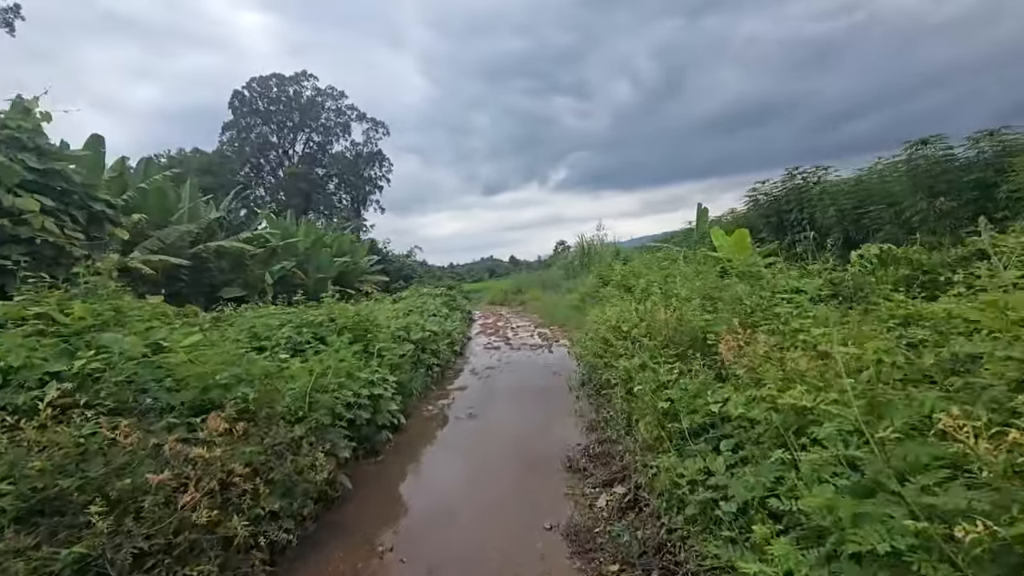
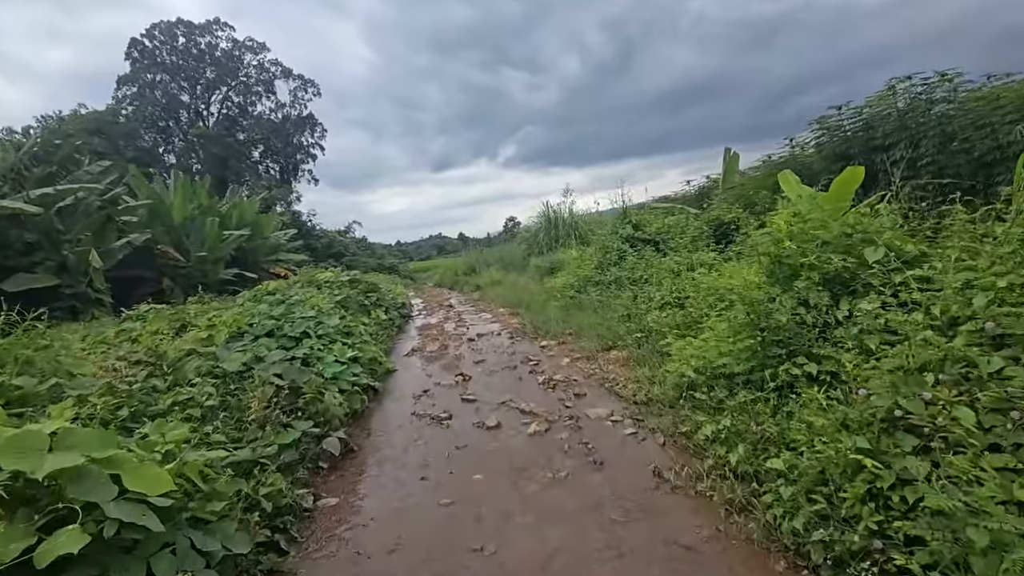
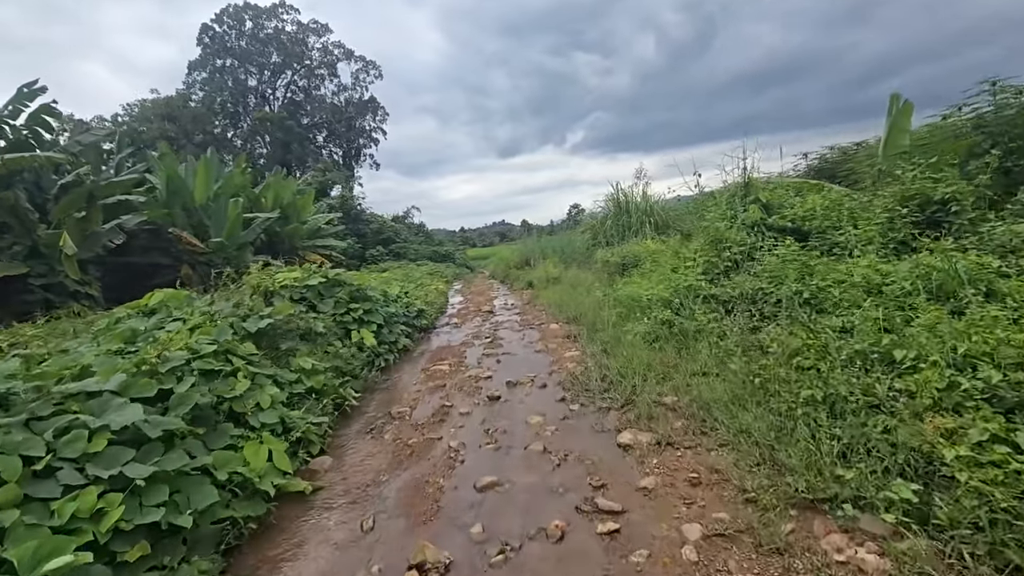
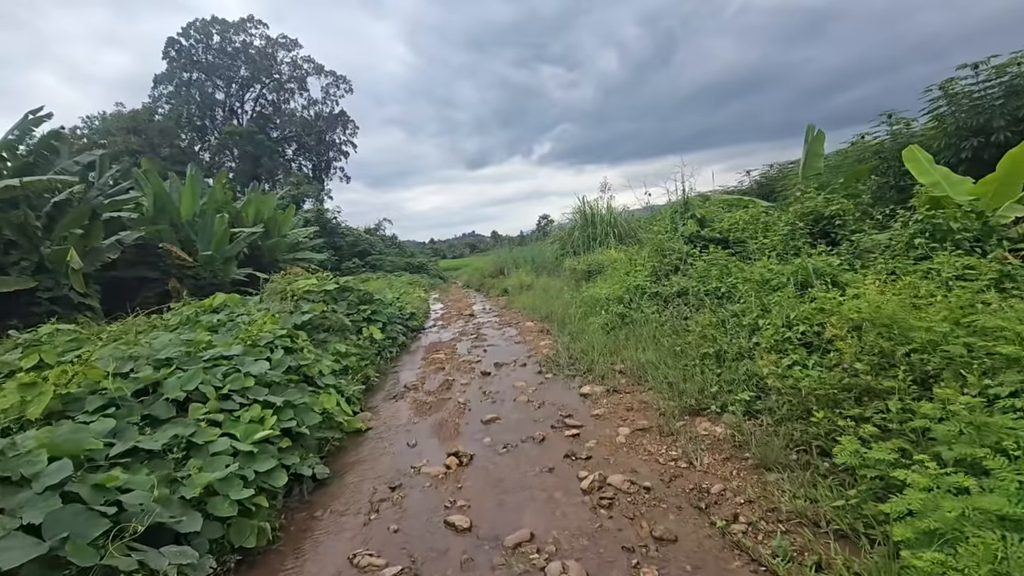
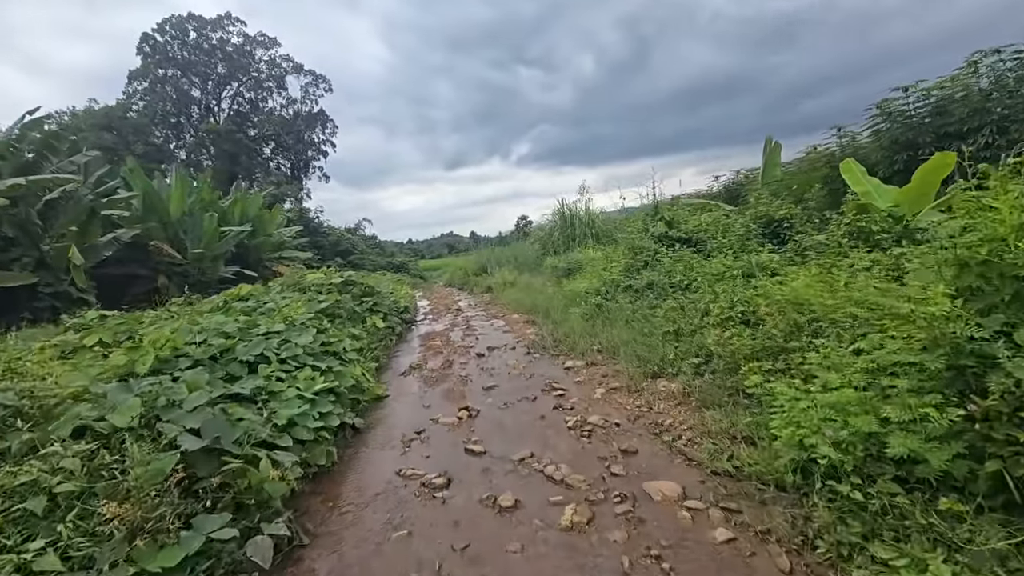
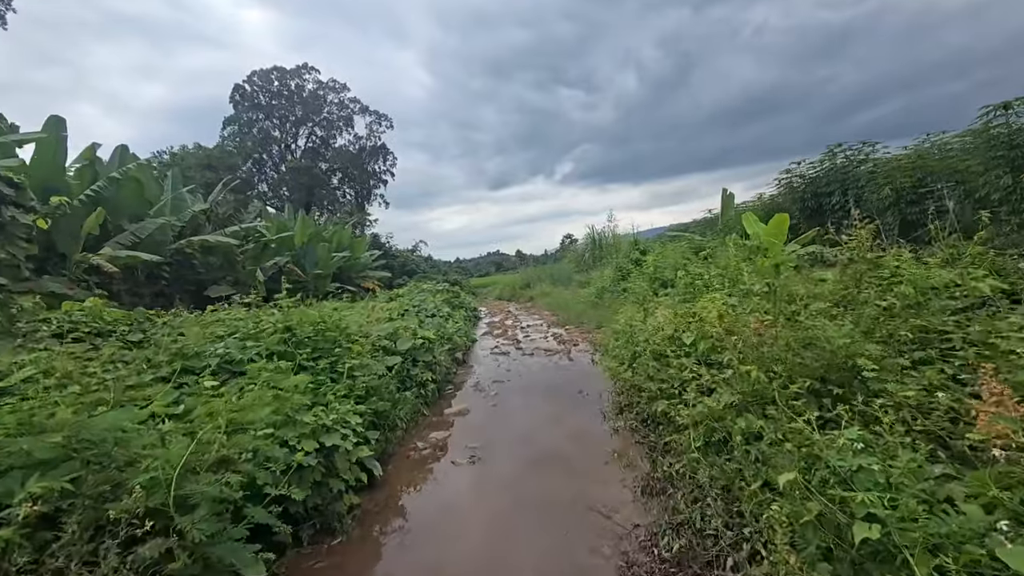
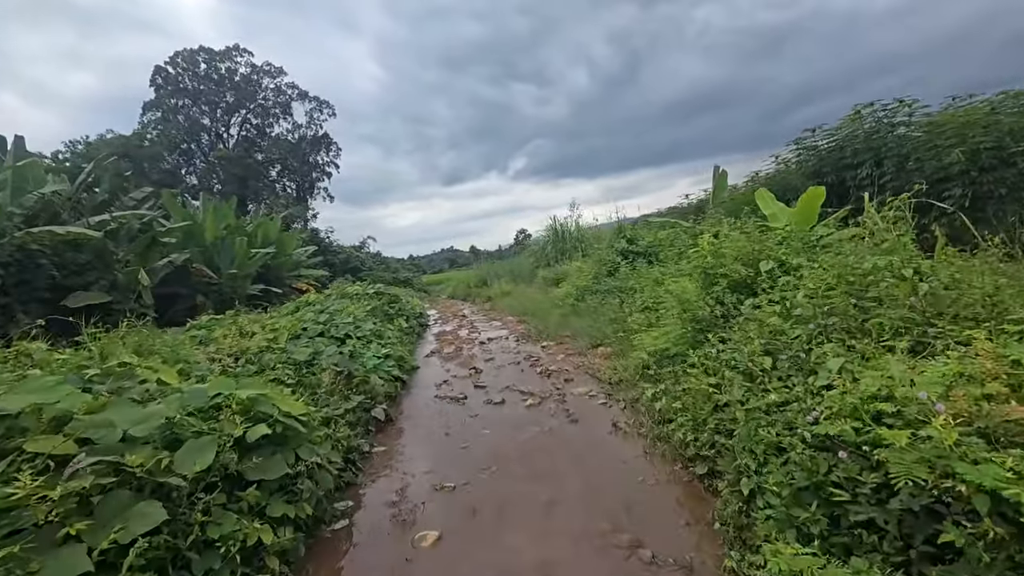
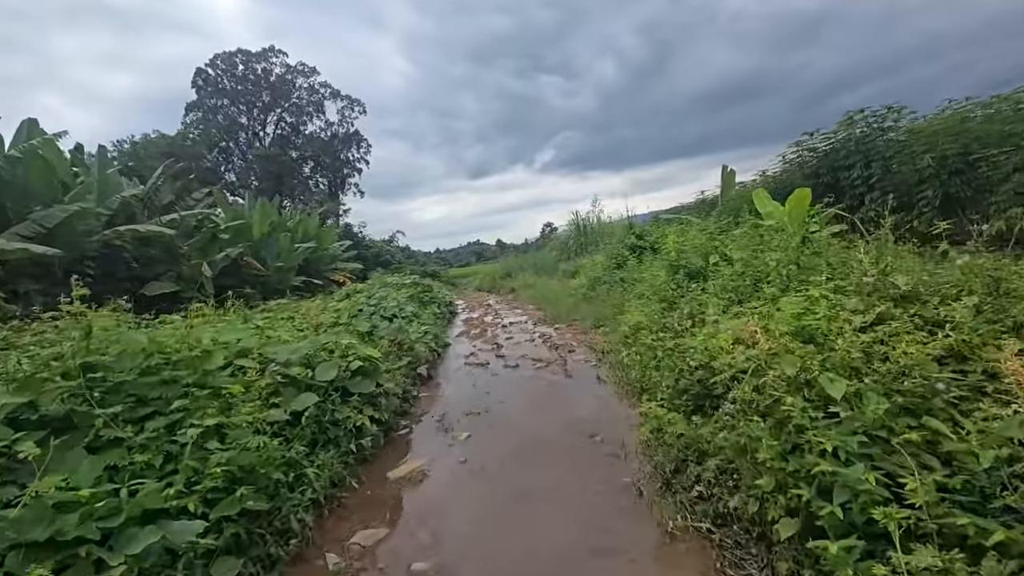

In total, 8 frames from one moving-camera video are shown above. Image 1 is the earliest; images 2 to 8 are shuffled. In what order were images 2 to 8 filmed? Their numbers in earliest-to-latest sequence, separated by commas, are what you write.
6, 8, 7, 2, 5, 4, 3
